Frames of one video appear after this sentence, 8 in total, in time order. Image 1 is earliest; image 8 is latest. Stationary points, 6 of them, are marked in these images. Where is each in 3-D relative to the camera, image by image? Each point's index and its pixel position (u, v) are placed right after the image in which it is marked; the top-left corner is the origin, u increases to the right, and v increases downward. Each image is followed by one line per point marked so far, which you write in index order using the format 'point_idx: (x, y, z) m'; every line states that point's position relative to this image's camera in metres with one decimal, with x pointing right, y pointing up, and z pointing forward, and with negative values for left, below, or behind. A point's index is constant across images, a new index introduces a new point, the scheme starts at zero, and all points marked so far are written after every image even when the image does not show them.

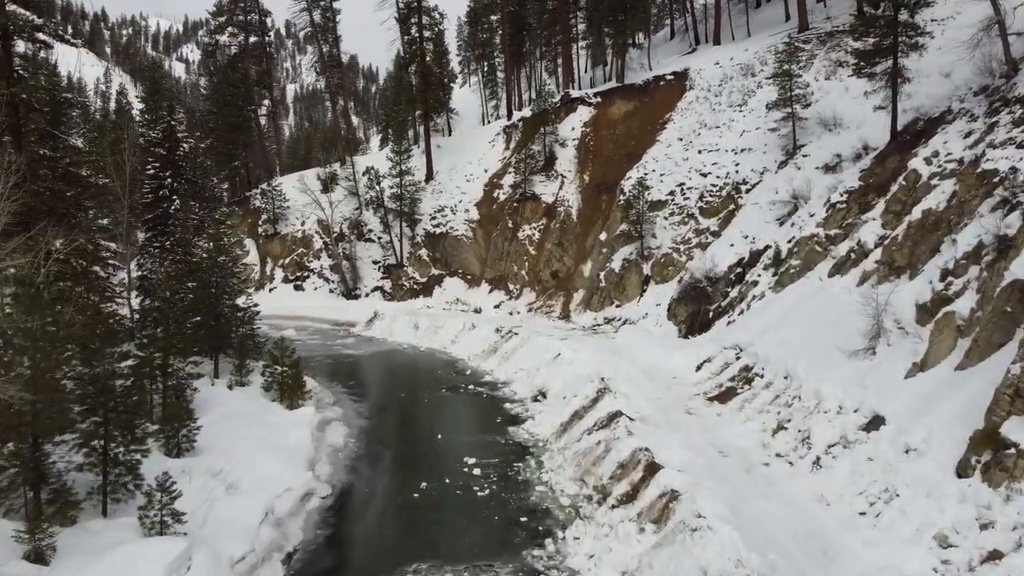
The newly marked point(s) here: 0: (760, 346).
0: (+4.4, -1.0, +14.4) m
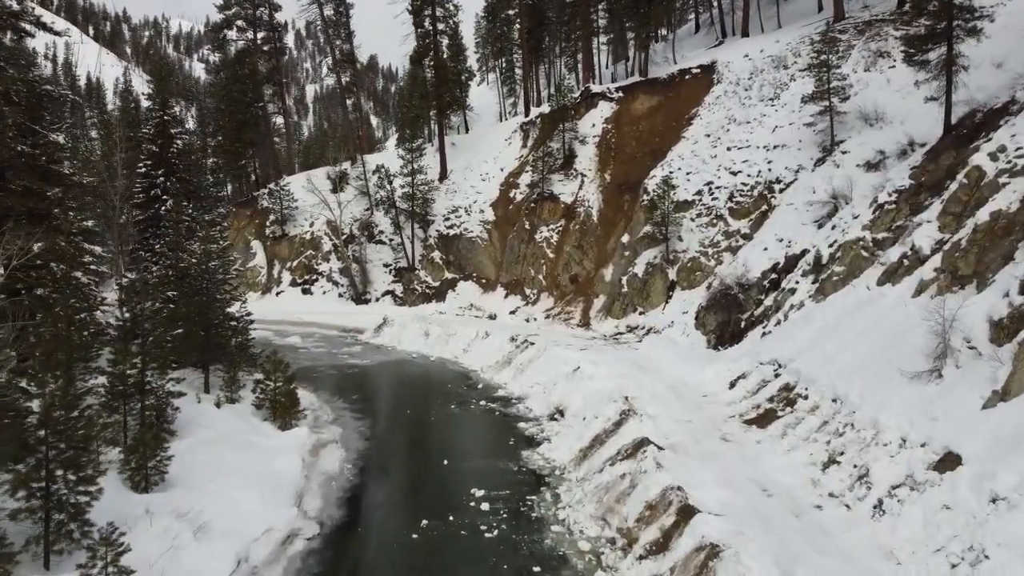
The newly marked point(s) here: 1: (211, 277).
0: (+4.6, -1.2, +12.9) m
1: (-5.5, +0.2, +15.1) m
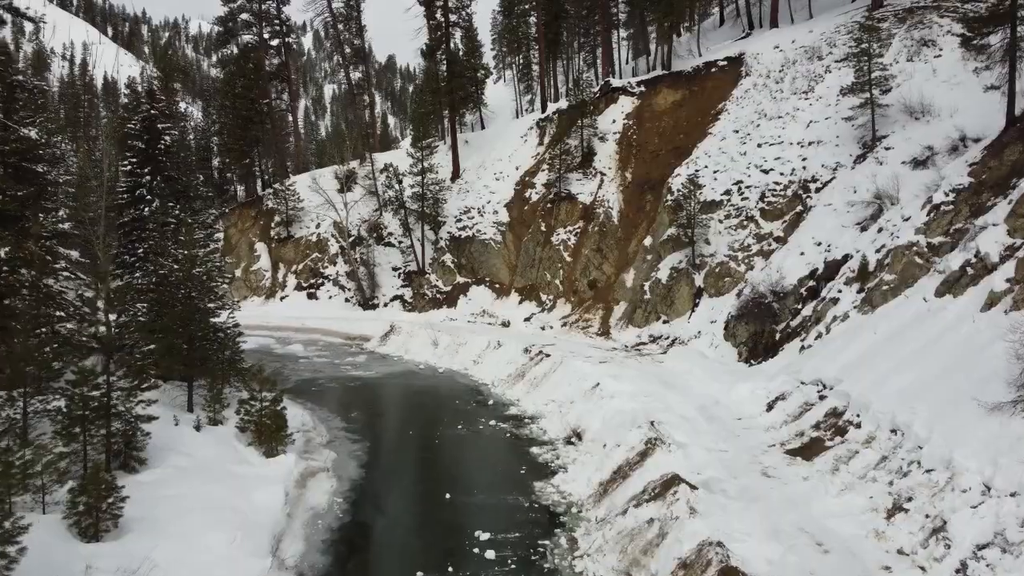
0: (+4.7, -1.4, +11.4) m
1: (-5.3, 0.0, +13.8) m
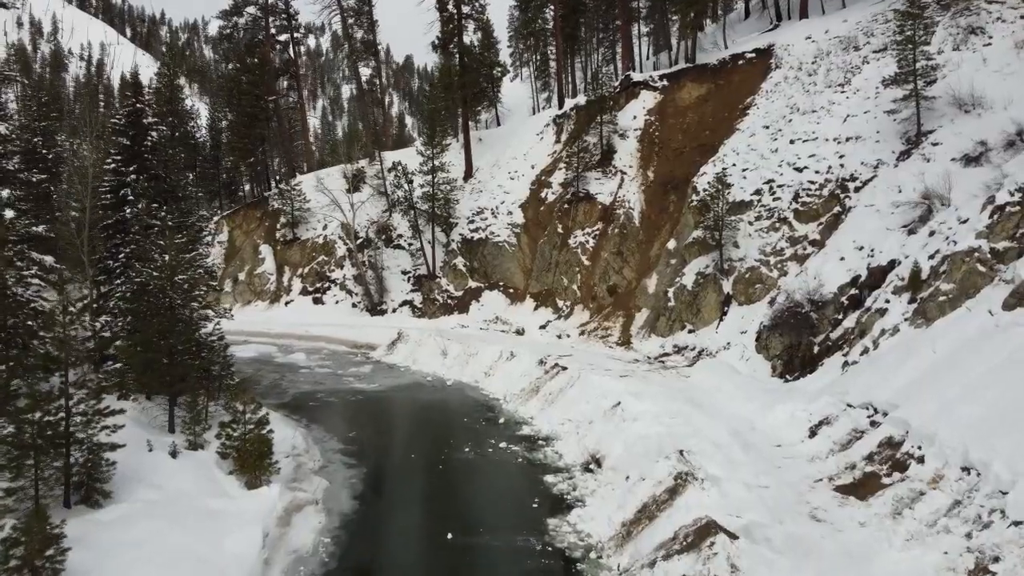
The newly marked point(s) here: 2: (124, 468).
0: (+4.9, -1.5, +10.0) m
1: (-5.1, -0.1, +12.6) m
2: (-4.8, -2.2, +10.1) m
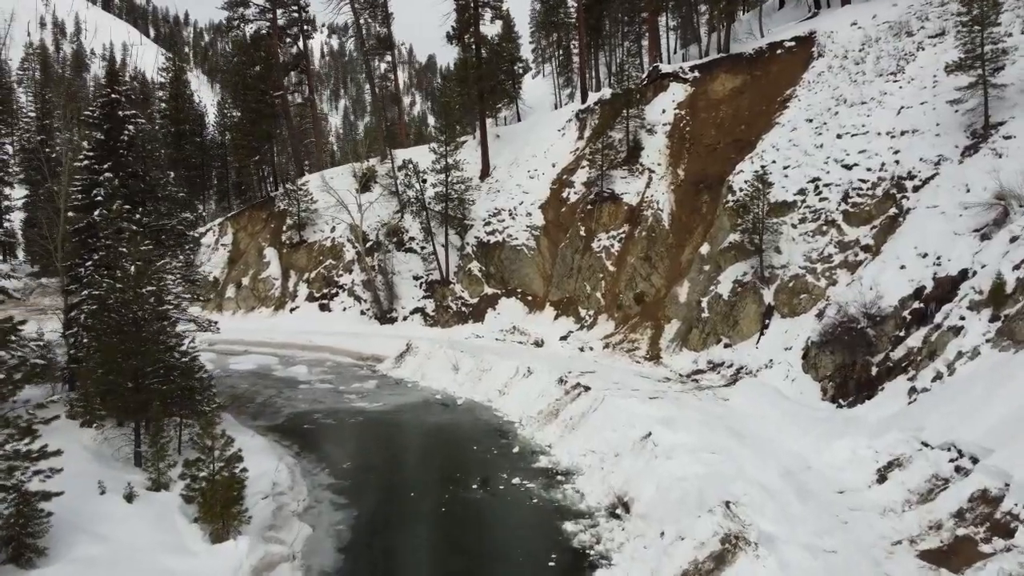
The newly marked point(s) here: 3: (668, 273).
0: (+5.0, -1.7, +8.2) m
1: (-4.9, -0.3, +11.0) m
2: (-4.7, -2.4, +8.6) m
3: (+3.8, +0.4, +20.0) m
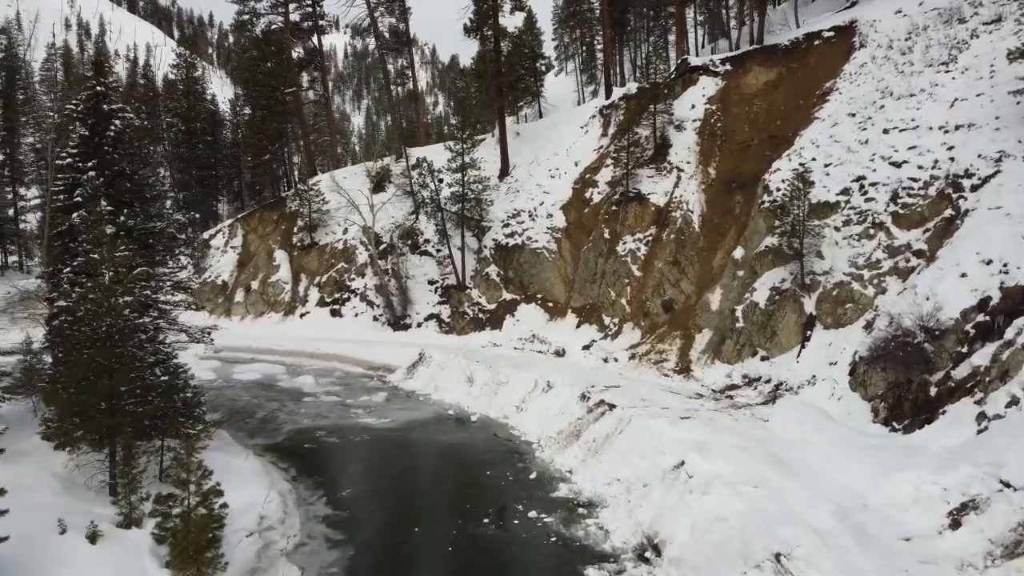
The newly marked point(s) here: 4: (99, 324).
0: (+5.1, -1.9, +6.8) m
1: (-4.7, -0.4, +9.9) m
2: (-4.6, -2.5, +7.5) m
3: (+4.2, +0.2, +18.6) m
4: (-4.9, -0.4, +9.7) m
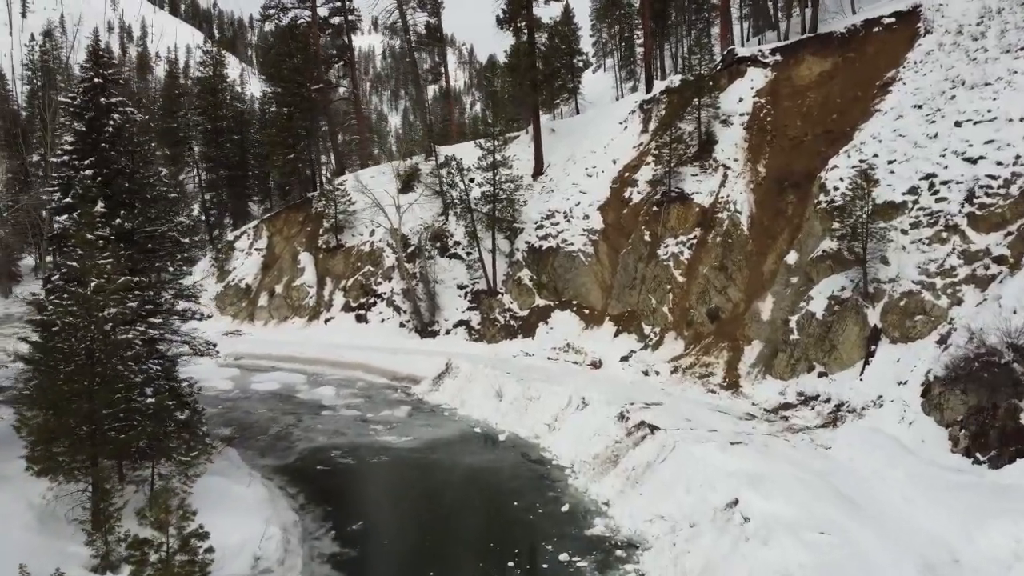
0: (+5.3, -2.0, +5.4) m
1: (-4.4, -0.5, +8.9) m
2: (-4.4, -2.7, +6.5) m
3: (+4.9, +0.1, +17.2) m
4: (-4.6, -0.5, +8.7) m
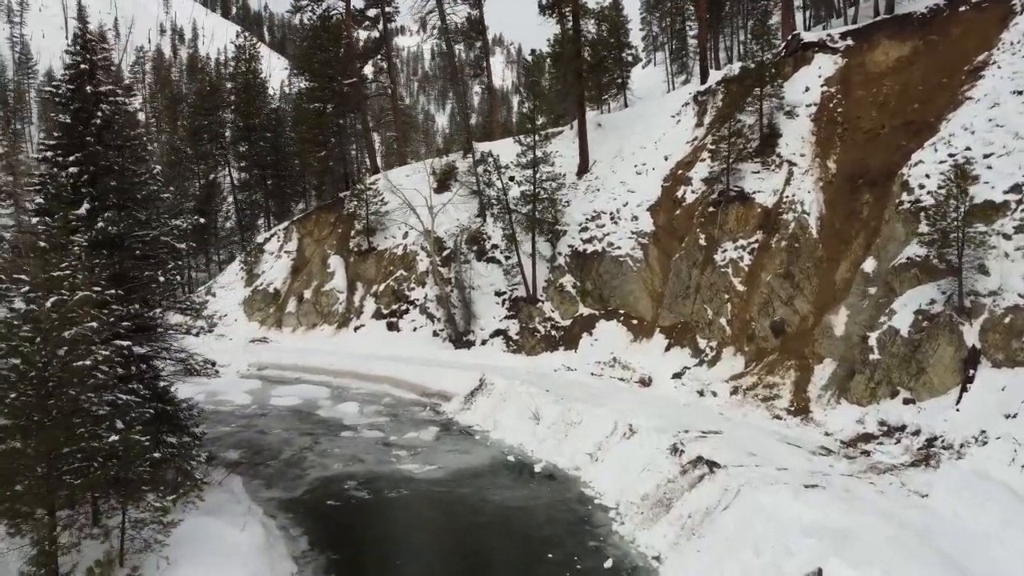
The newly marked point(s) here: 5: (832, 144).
0: (+5.3, -2.2, +3.5) m
1: (-4.1, -0.7, +7.6) m
2: (-4.2, -2.8, +5.1) m
3: (+5.7, -0.1, +15.3) m
4: (-4.3, -0.7, +7.4) m
5: (+6.9, +3.1, +17.5) m
